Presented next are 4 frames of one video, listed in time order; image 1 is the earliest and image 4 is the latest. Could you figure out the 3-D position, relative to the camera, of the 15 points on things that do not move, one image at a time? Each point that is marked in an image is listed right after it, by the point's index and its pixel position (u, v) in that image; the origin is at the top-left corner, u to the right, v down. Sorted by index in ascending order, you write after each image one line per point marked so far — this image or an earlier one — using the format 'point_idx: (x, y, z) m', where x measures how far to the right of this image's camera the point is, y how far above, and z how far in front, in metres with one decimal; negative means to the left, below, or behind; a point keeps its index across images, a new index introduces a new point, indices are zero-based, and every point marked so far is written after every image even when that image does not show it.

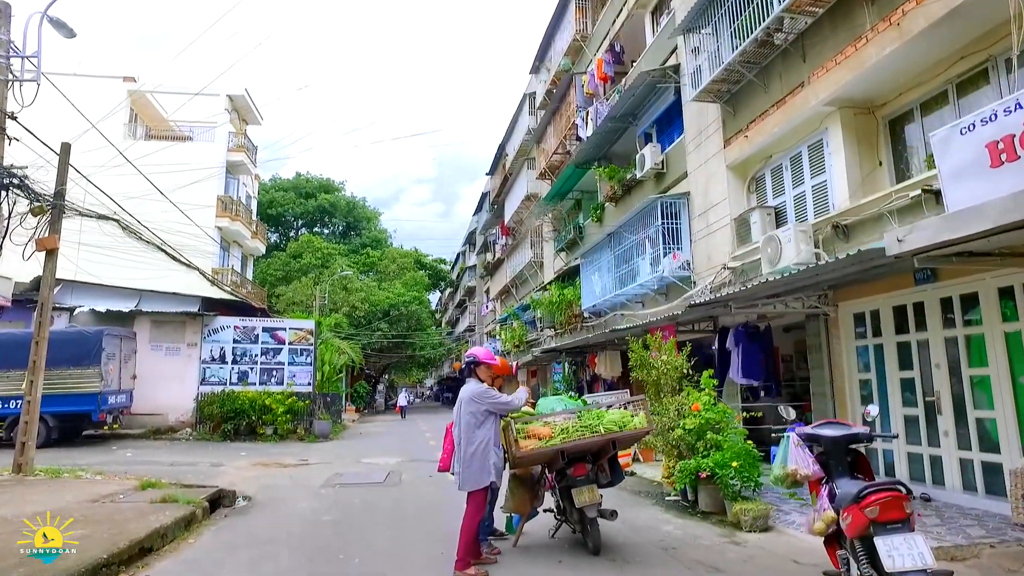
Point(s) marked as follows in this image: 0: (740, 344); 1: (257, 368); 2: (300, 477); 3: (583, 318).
0: (+3.0, -0.7, +7.9) m
1: (-7.2, -2.3, +17.3) m
2: (-3.3, -2.9, +9.5) m
3: (+2.1, -0.9, +17.4) m
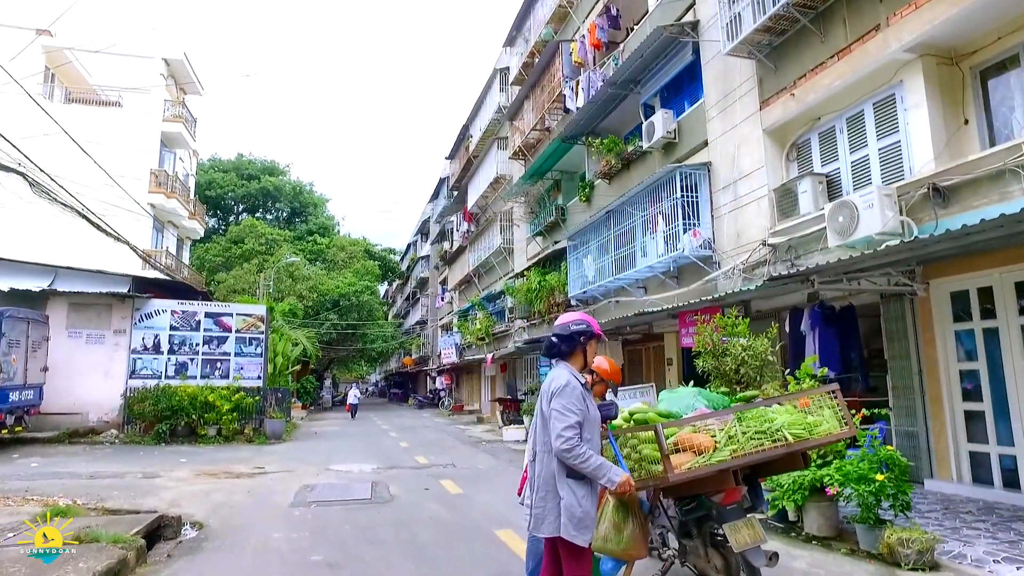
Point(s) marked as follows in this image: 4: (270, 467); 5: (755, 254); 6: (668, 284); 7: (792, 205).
0: (+3.3, -0.4, +6.6) m
1: (-7.8, -1.8, +15.0) m
2: (-3.1, -2.5, +7.7) m
3: (+1.5, -0.5, +16.0) m
4: (-3.9, -2.9, +9.8) m
5: (+3.6, +0.5, +9.1) m
6: (+3.0, +0.1, +11.7) m
7: (+3.9, +1.2, +8.6) m
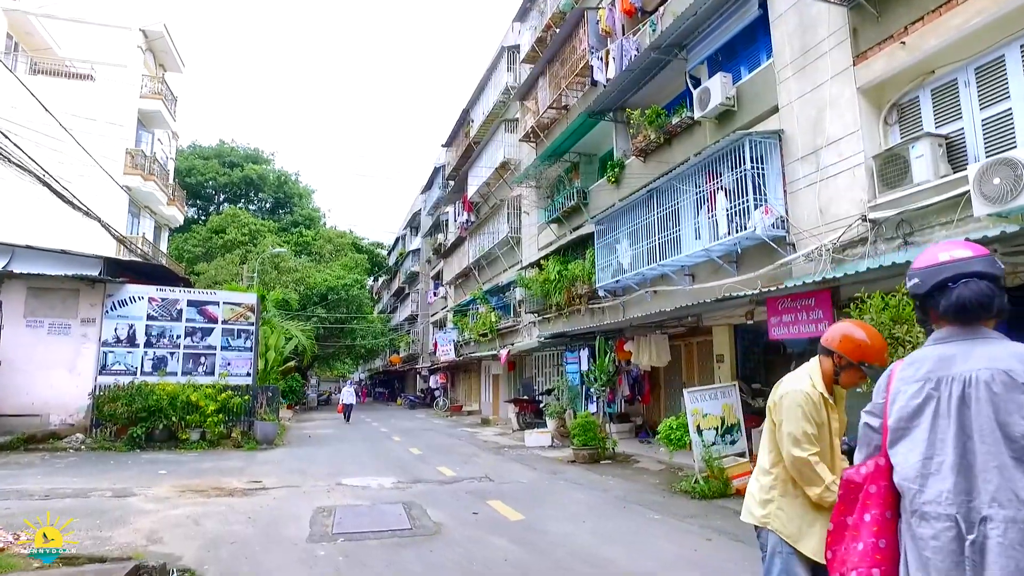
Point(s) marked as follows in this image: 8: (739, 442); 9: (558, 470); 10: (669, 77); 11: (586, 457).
0: (+4.0, -0.2, +5.2) m
1: (-7.3, -1.4, +13.3) m
2: (-2.5, -2.3, +6.1) m
3: (+1.9, -0.3, +14.6) m
4: (-3.3, -2.6, +8.2) m
5: (+4.3, +0.7, +7.8) m
6: (+3.6, +0.3, +10.3) m
7: (+4.6, +1.4, +7.2) m
8: (+2.7, -1.8, +7.3) m
9: (+0.7, -2.7, +8.9) m
10: (+3.2, +4.4, +12.5) m
11: (+1.2, -2.7, +9.8) m
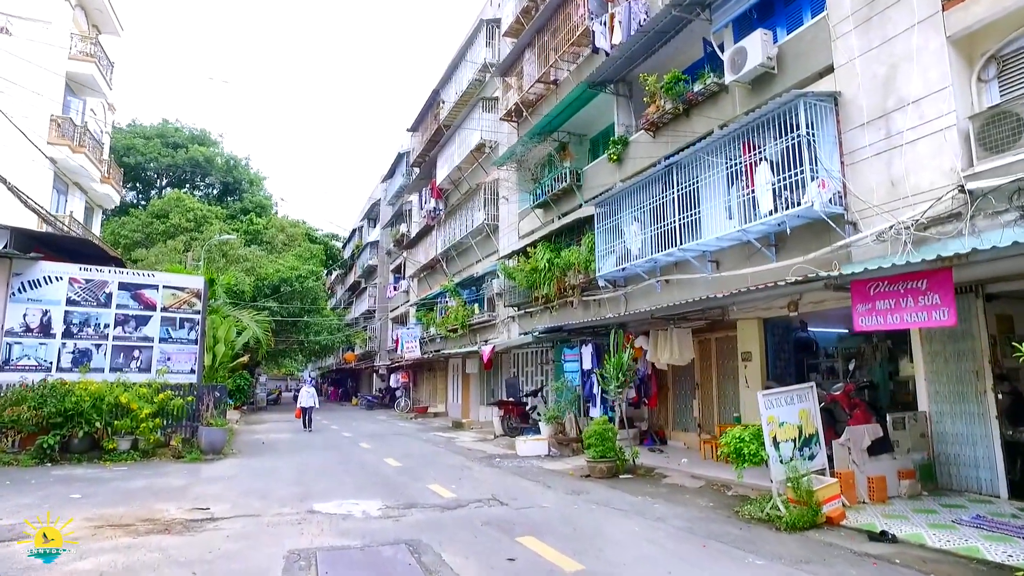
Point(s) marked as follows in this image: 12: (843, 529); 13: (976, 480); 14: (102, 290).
0: (+4.5, -0.1, +4.0) m
1: (-7.5, -1.1, +11.2) m
2: (-2.1, -2.0, +4.4) m
3: (+1.7, 0.0, +13.1) m
4: (-3.1, -2.3, +6.4) m
5: (+4.6, +0.9, +6.6) m
6: (+3.7, +0.5, +9.0) m
7: (+4.9, +1.5, +6.0) m
8: (+3.0, -1.6, +5.9) m
9: (+0.8, -2.4, +7.4) m
10: (+3.2, +4.5, +11.2) m
11: (+1.2, -2.5, +8.3) m
12: (+2.8, -2.1, +5.2) m
13: (+4.6, -1.9, +6.0) m
14: (-7.6, 0.0, +11.3) m
